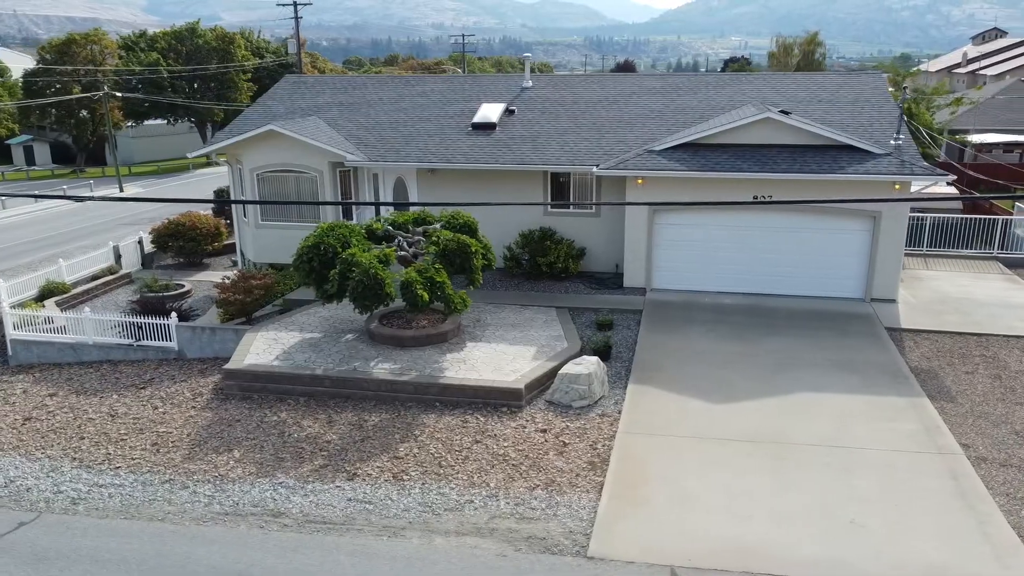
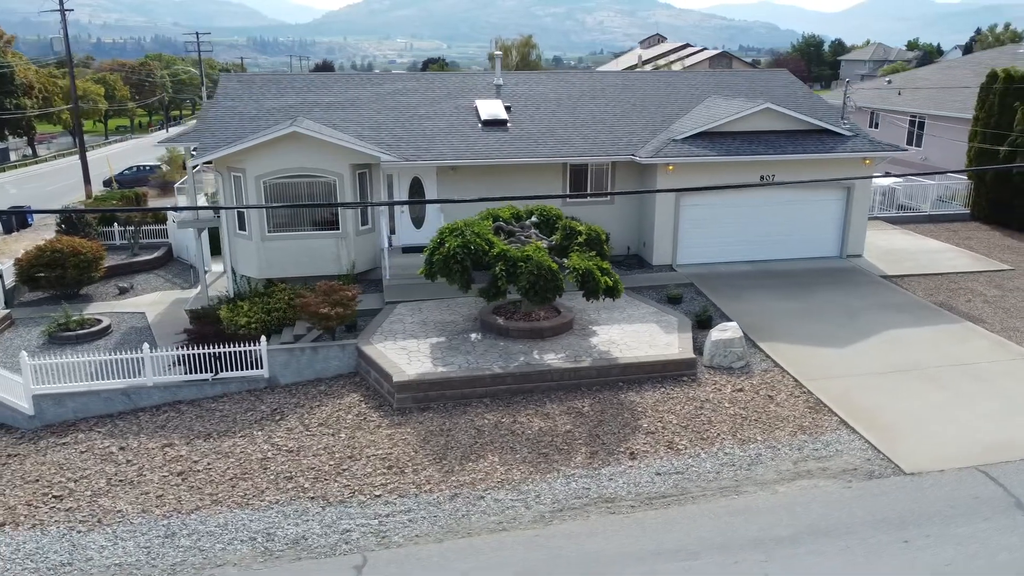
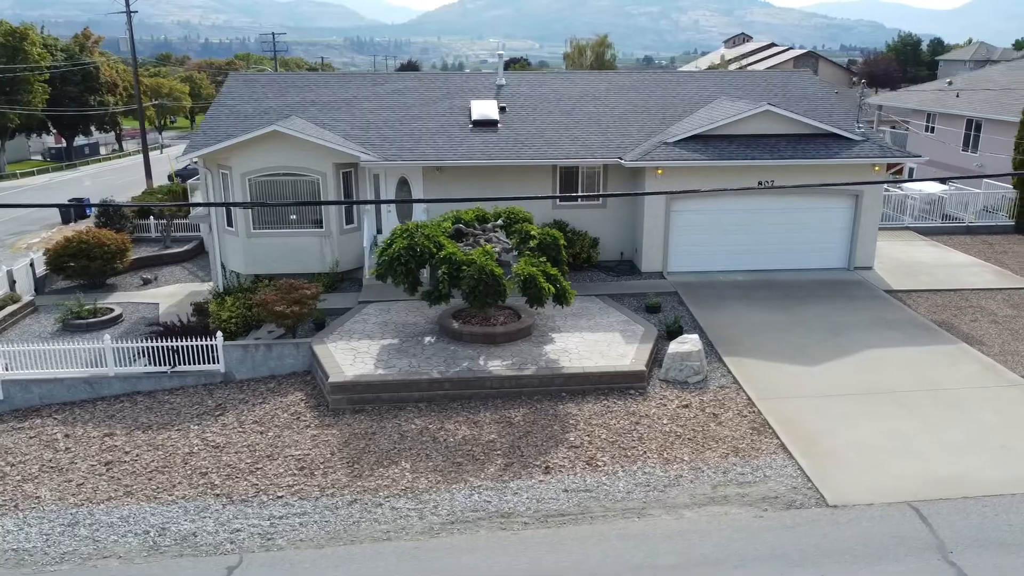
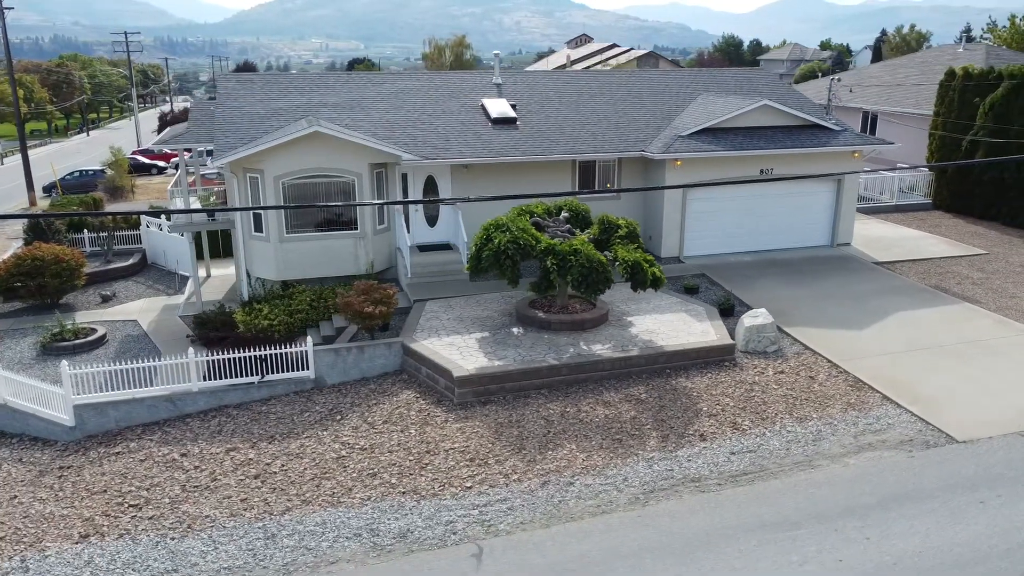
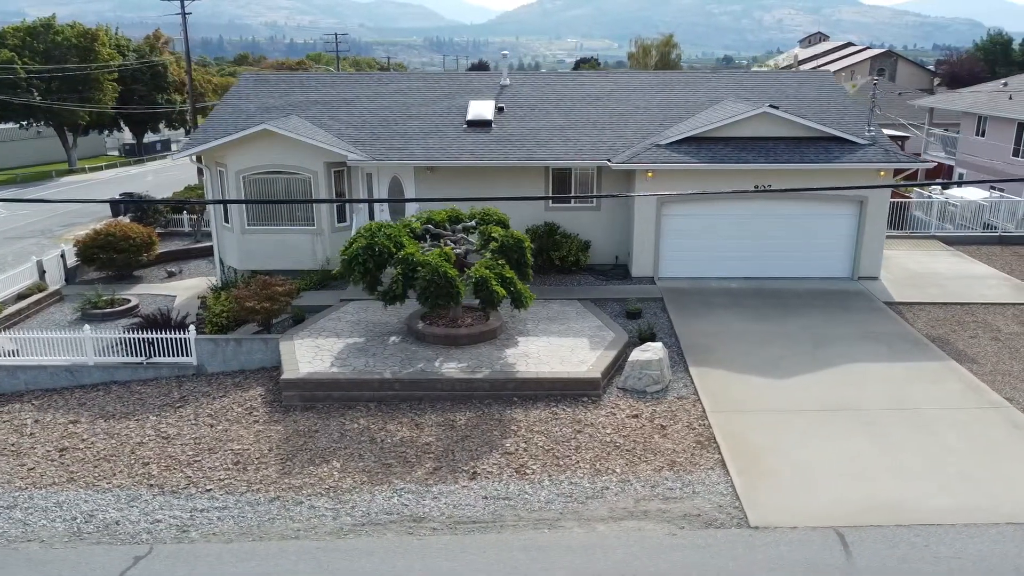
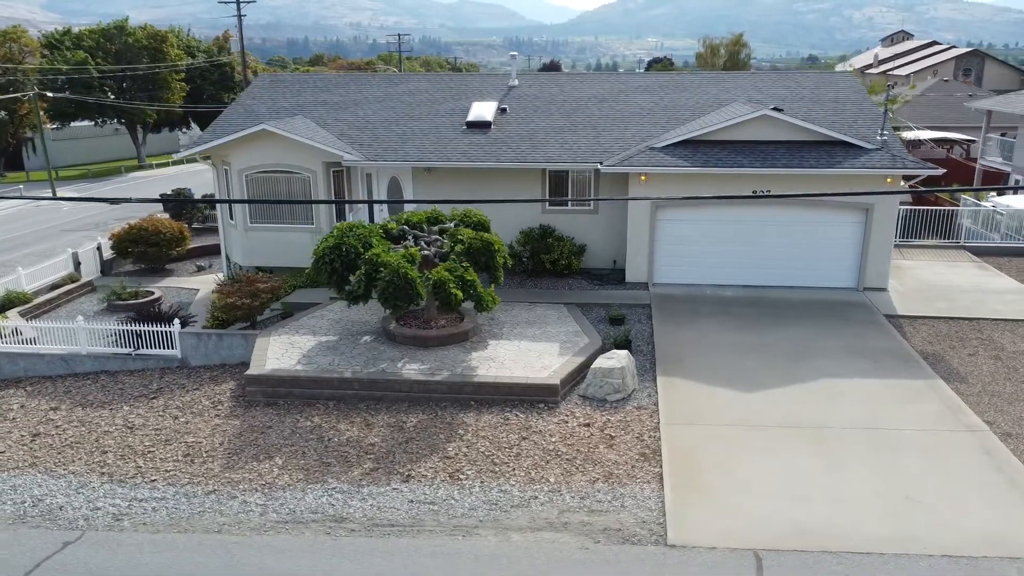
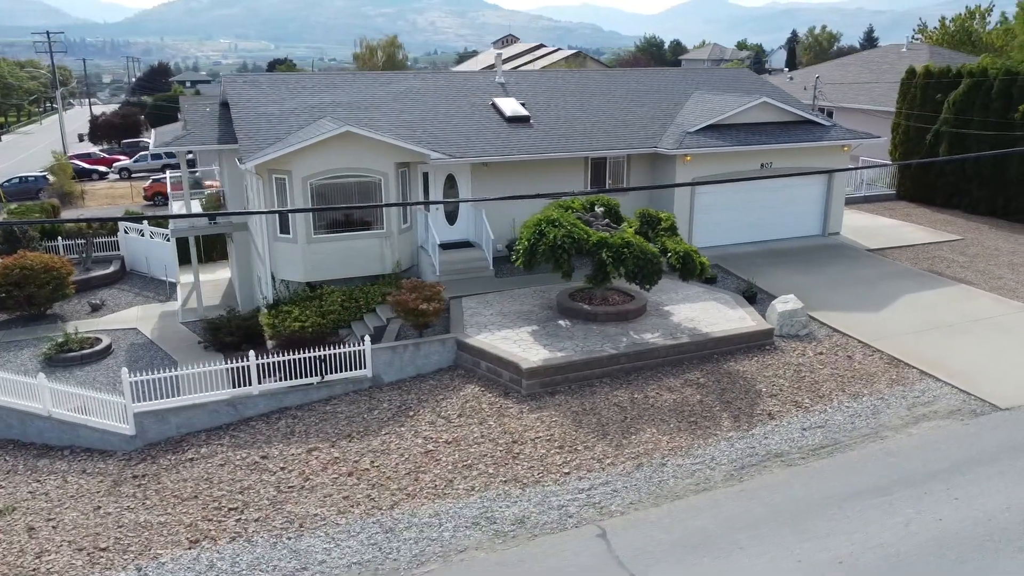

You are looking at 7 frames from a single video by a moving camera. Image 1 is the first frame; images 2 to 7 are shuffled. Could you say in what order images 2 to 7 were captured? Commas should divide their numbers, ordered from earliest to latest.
6, 5, 3, 2, 4, 7
